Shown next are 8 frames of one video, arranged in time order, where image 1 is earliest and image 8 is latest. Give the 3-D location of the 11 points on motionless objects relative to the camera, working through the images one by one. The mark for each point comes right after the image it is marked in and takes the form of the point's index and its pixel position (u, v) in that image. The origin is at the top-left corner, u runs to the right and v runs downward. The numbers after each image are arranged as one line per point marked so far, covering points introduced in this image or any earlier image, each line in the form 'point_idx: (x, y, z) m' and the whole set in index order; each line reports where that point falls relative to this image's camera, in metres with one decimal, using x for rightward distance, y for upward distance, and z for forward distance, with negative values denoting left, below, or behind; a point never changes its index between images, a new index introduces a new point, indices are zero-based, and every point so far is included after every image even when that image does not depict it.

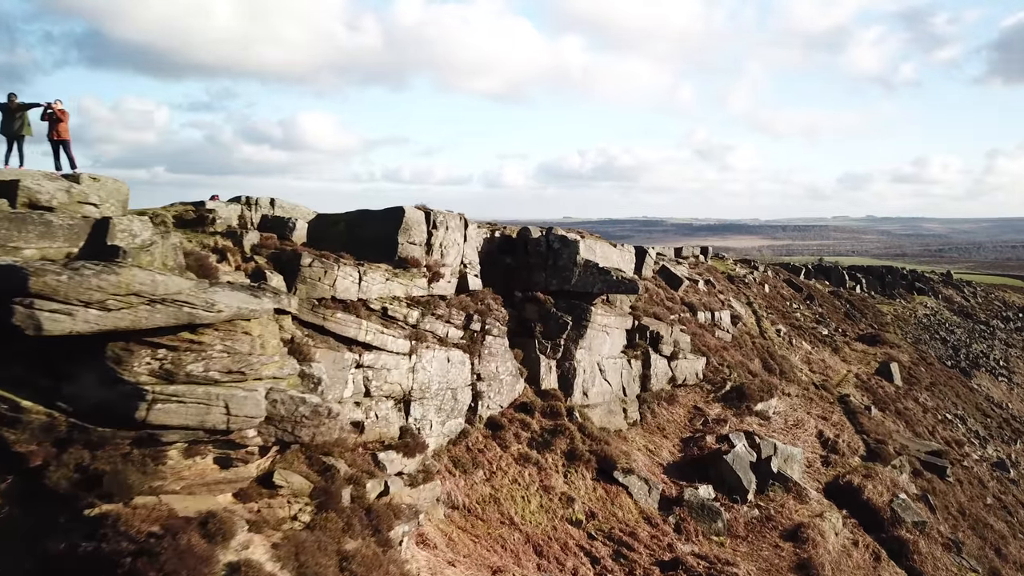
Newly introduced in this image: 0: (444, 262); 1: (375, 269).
0: (-1.3, +0.5, +19.5) m
1: (-2.3, +0.3, +17.4) m
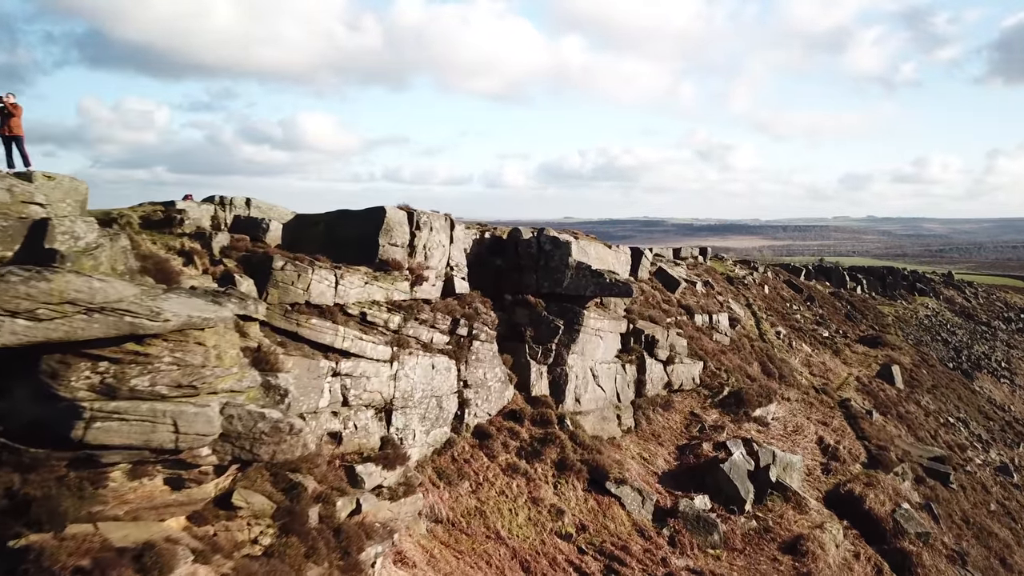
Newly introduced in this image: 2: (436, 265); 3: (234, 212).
0: (-1.5, +0.4, +18.7) m
1: (-2.5, +0.2, +16.7) m
2: (-1.4, +0.4, +19.1) m
3: (-4.4, +1.2, +17.1) m
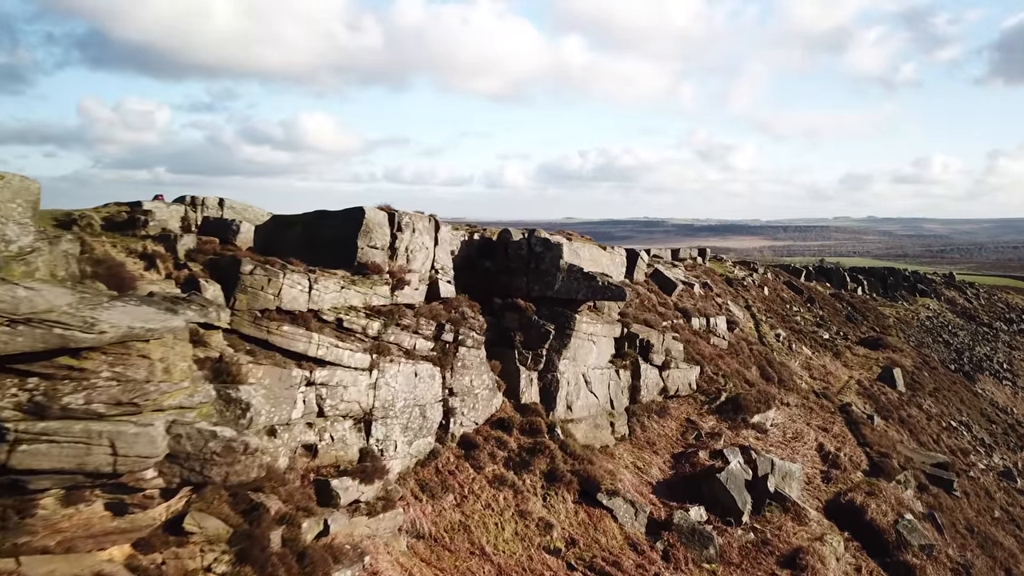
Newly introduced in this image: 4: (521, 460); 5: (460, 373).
0: (-1.7, +0.3, +17.9) m
1: (-2.7, +0.2, +15.9) m
2: (-1.6, +0.3, +18.3) m
3: (-4.7, +1.2, +16.3) m
4: (+0.2, -3.2, +19.6) m
5: (-0.9, -1.5, +19.4) m
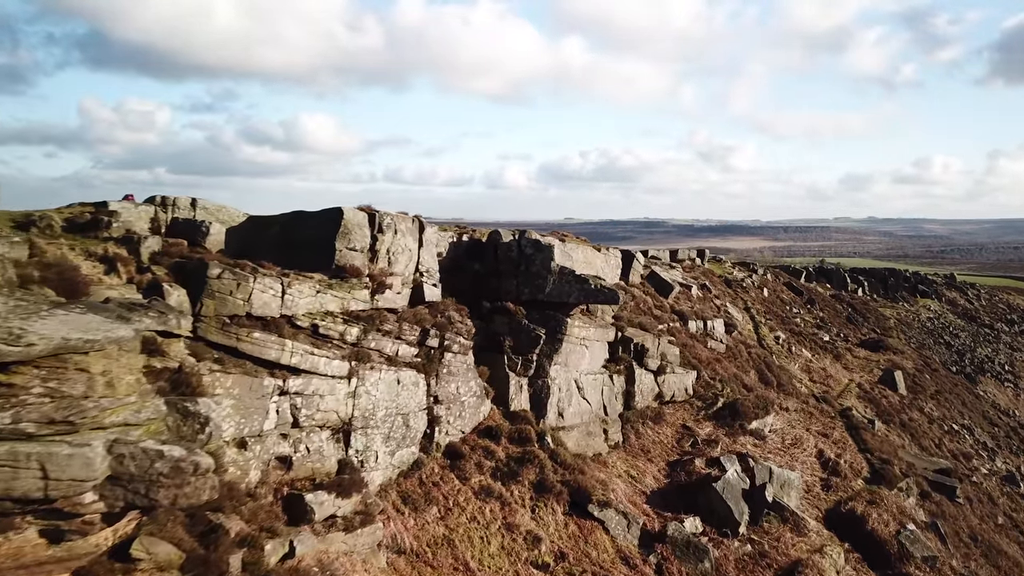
0: (-1.9, +0.3, +17.2) m
1: (-3.0, +0.1, +15.2) m
2: (-1.8, +0.3, +17.6) m
3: (-4.9, +1.1, +15.6) m
4: (-0.1, -3.2, +18.8) m
5: (-1.2, -1.6, +18.7) m
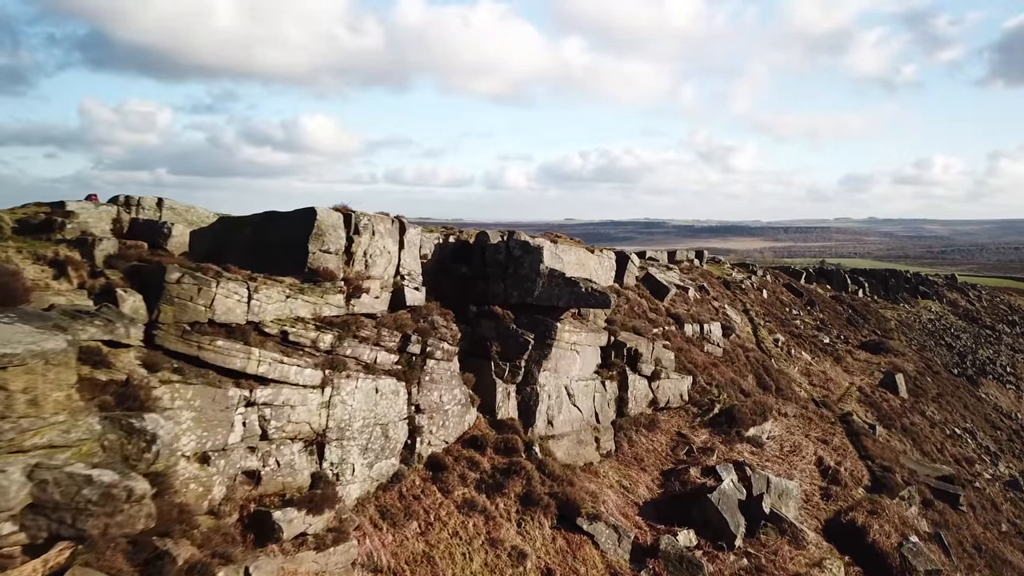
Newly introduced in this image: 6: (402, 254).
0: (-2.2, +0.2, +16.4) m
1: (-3.2, 0.0, +14.4) m
2: (-2.1, +0.2, +16.8) m
3: (-5.1, +1.0, +14.8) m
4: (-0.3, -3.3, +18.0) m
5: (-1.4, -1.7, +17.9) m
6: (-1.9, +0.6, +18.6) m
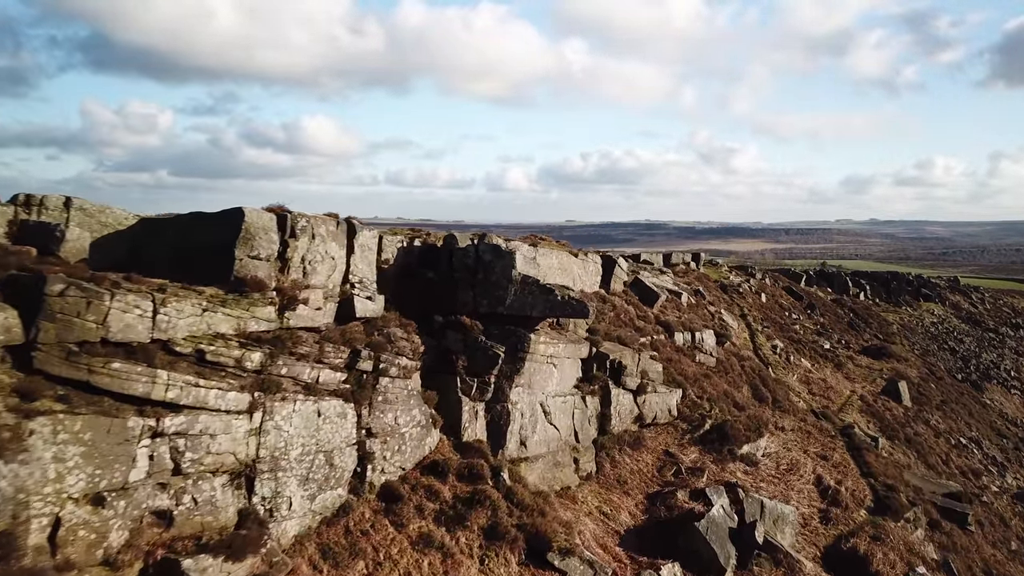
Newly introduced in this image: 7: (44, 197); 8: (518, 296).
0: (-2.7, +0.1, +14.6) m
1: (-3.8, -0.1, +12.6) m
2: (-2.6, +0.1, +15.0) m
3: (-5.7, +0.9, +13.0) m
4: (-0.9, -3.4, +16.2) m
5: (-2.0, -1.8, +16.1) m
6: (-2.5, +0.5, +16.8) m
7: (-5.8, +1.1, +13.3) m
8: (+0.1, -0.1, +19.3) m
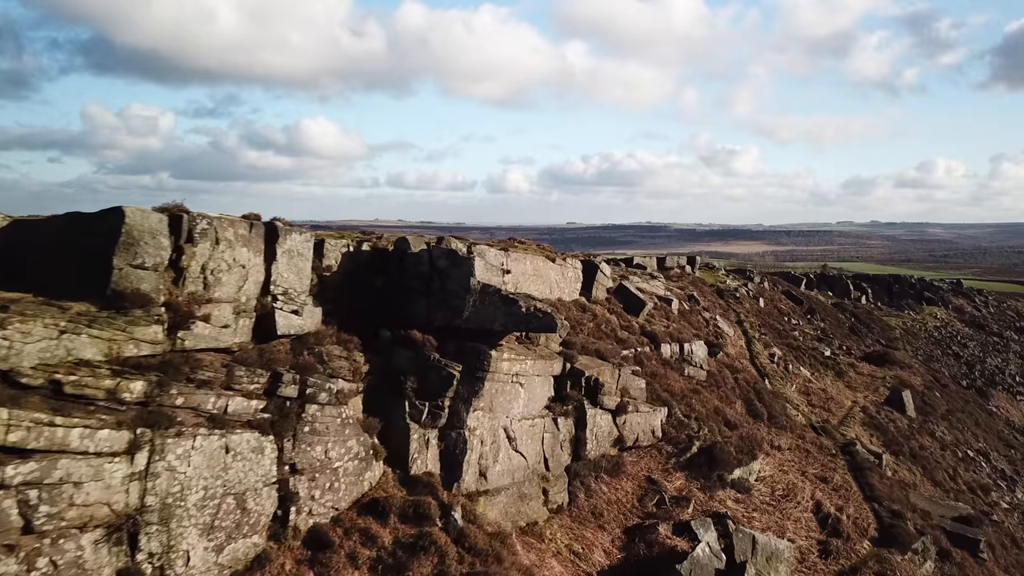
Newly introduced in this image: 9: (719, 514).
0: (-3.4, -0.1, +12.4) m
1: (-4.4, -0.3, +10.3) m
2: (-3.3, -0.1, +12.8) m
3: (-6.4, +0.7, +10.8) m
4: (-1.5, -3.6, +14.0) m
5: (-2.6, -2.0, +13.9) m
6: (-3.1, +0.3, +14.5) m
7: (-6.5, +1.0, +11.1) m
8: (-0.6, -0.3, +17.0) m
9: (+3.9, -4.2, +19.9) m
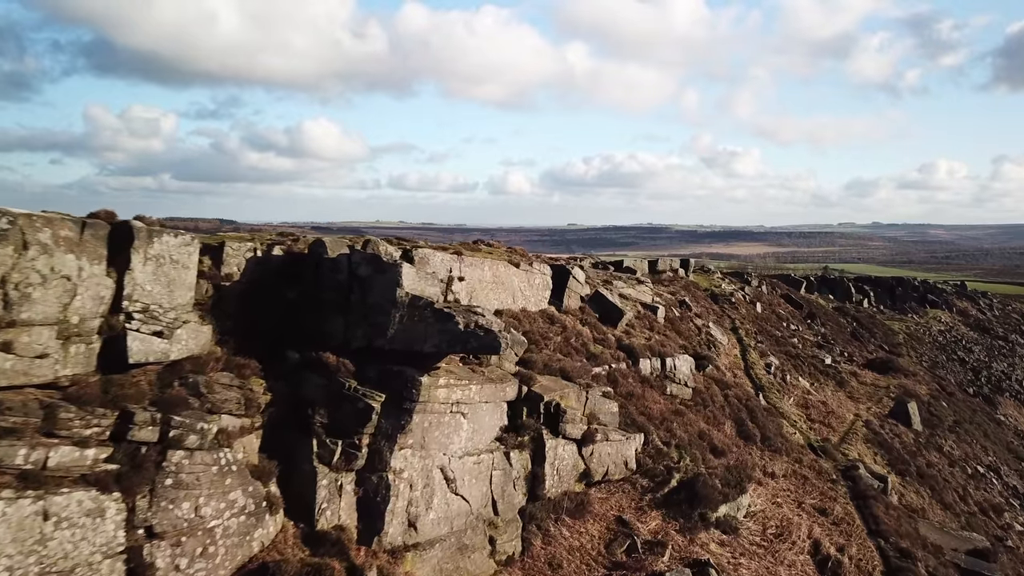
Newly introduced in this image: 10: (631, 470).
0: (-4.3, -0.3, +9.5) m
1: (-5.3, -0.4, +7.5) m
2: (-4.2, -0.2, +9.9) m
3: (-7.3, +0.6, +7.9) m
4: (-2.4, -3.8, +11.1) m
5: (-3.5, -2.1, +11.0) m
6: (-4.0, +0.1, +11.7) m
7: (-7.4, +0.8, +8.3) m
8: (-1.4, -0.5, +14.2) m
9: (+3.0, -4.4, +17.1) m
10: (+2.1, -3.3, +19.3) m
